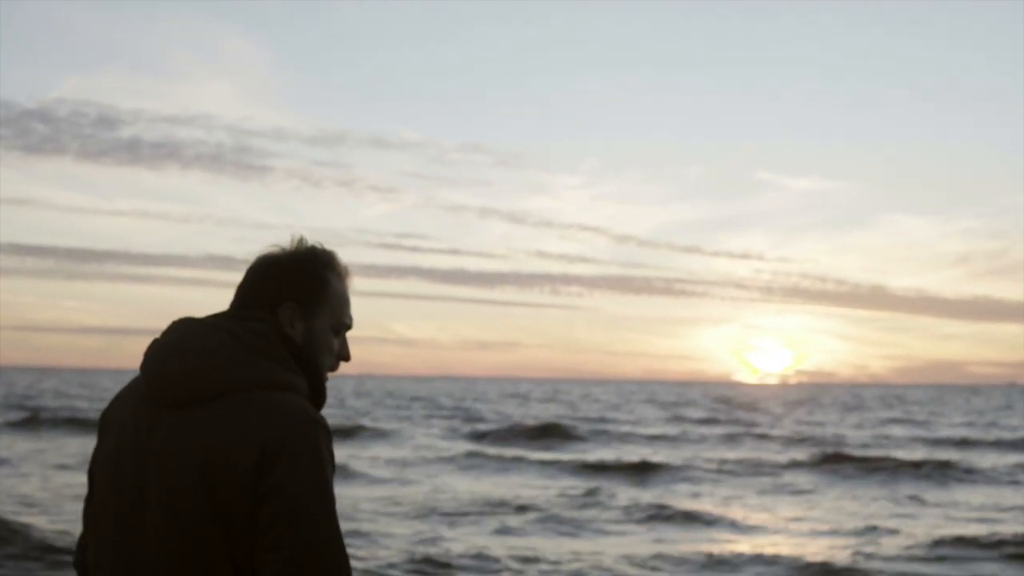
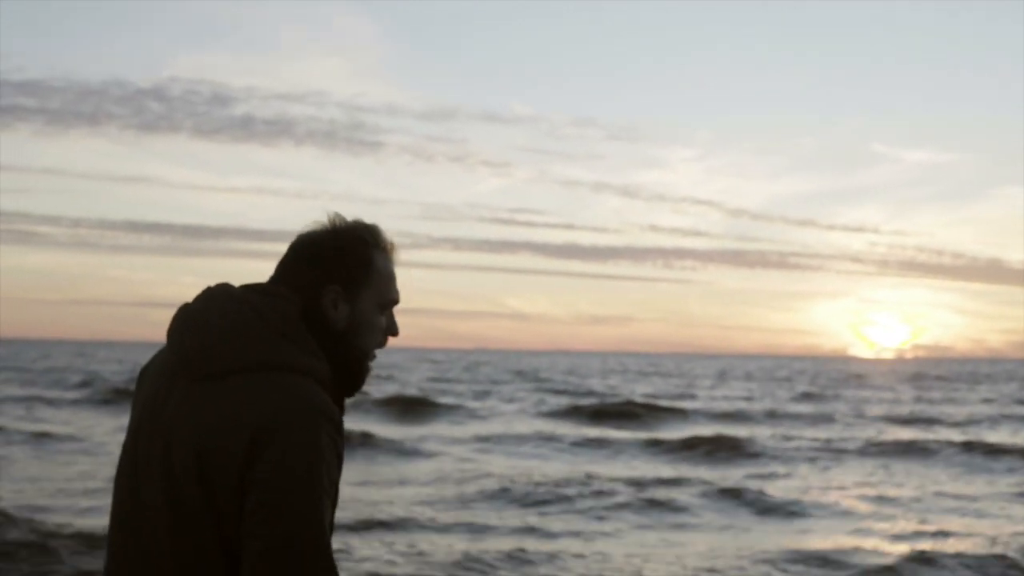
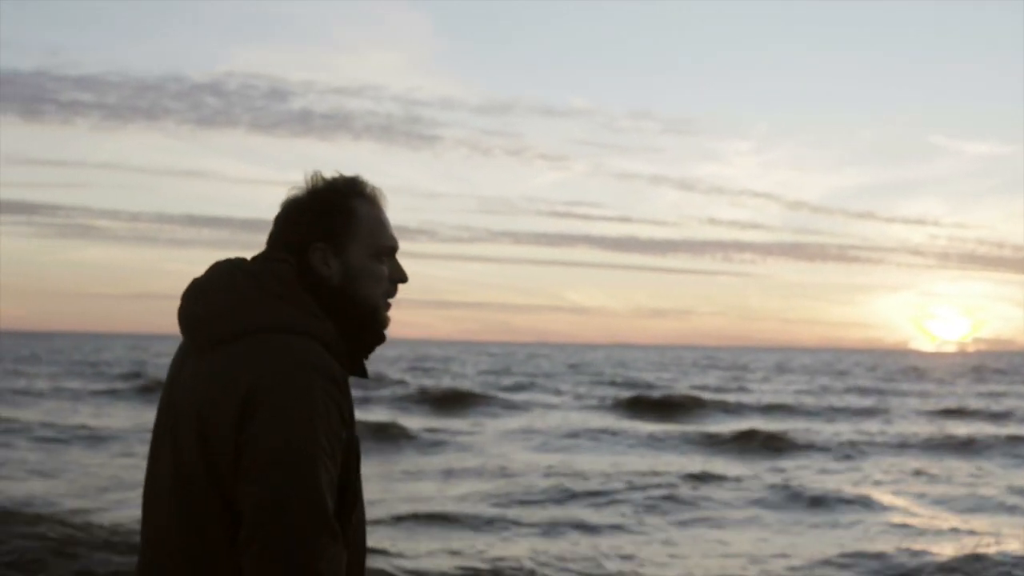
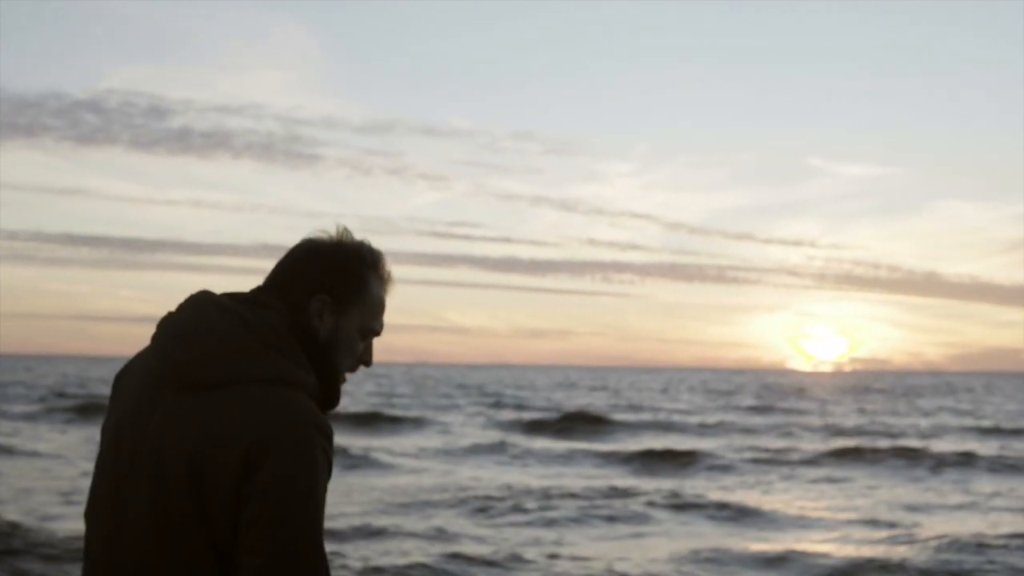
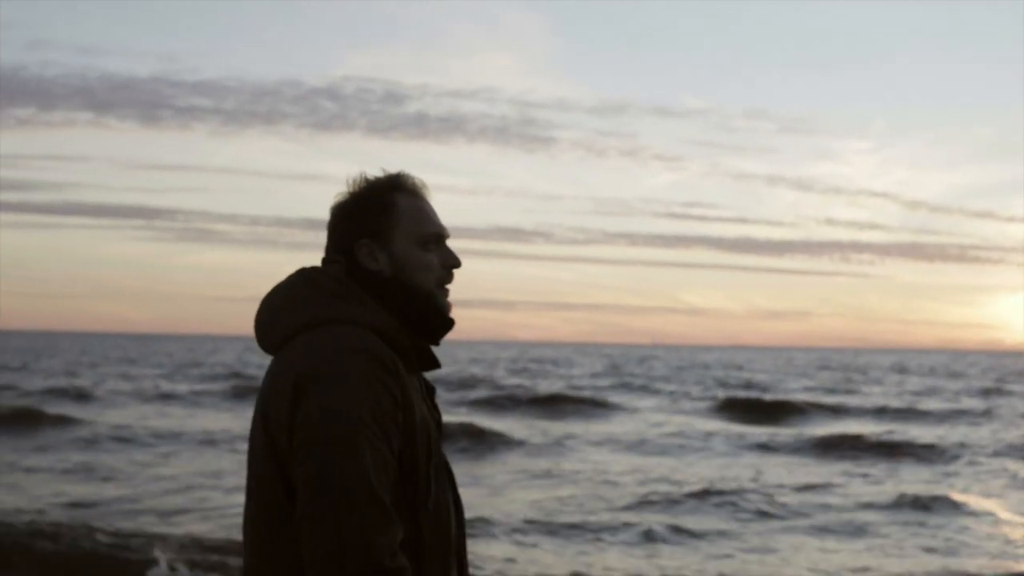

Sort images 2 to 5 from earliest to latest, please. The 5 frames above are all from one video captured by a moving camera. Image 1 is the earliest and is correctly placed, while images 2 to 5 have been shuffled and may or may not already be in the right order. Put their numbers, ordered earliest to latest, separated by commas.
4, 2, 3, 5
